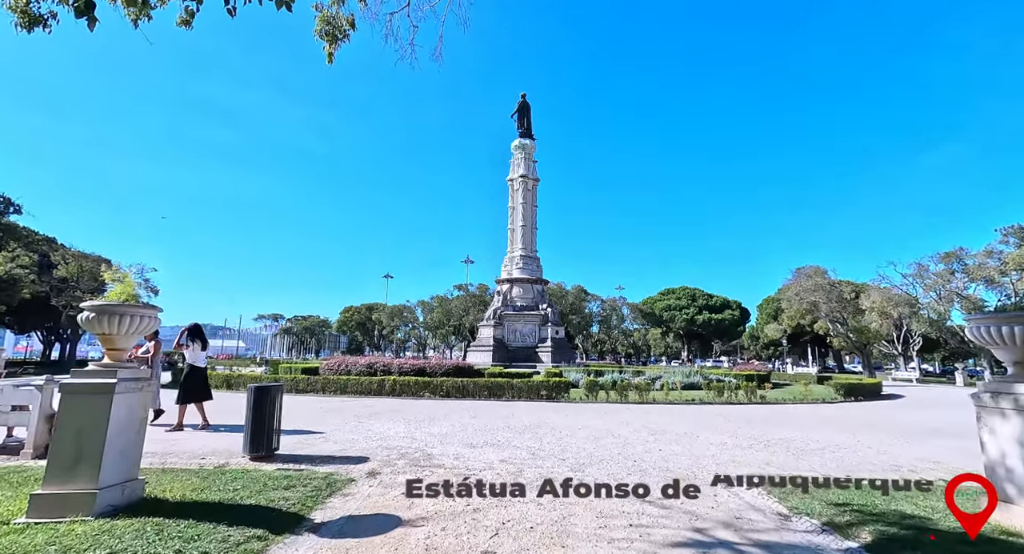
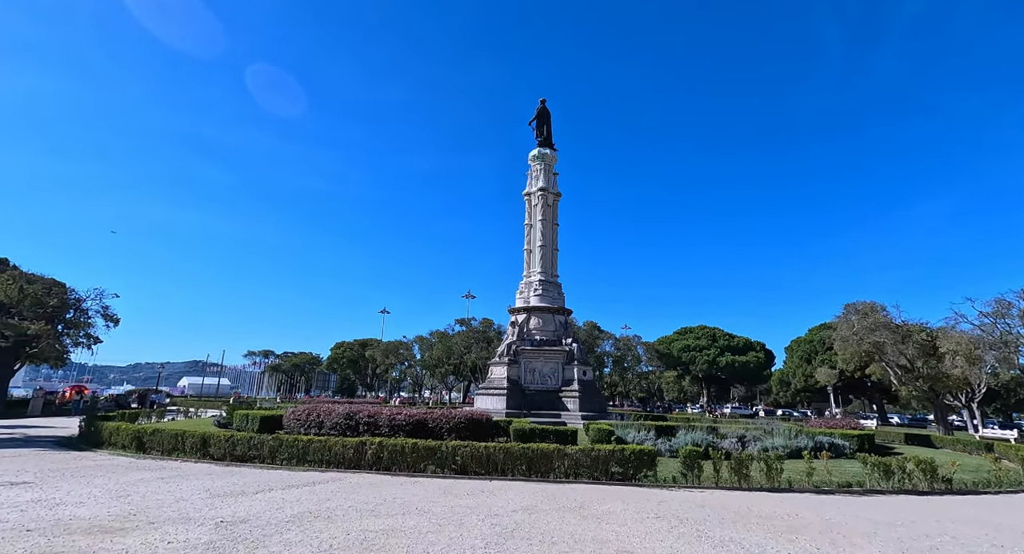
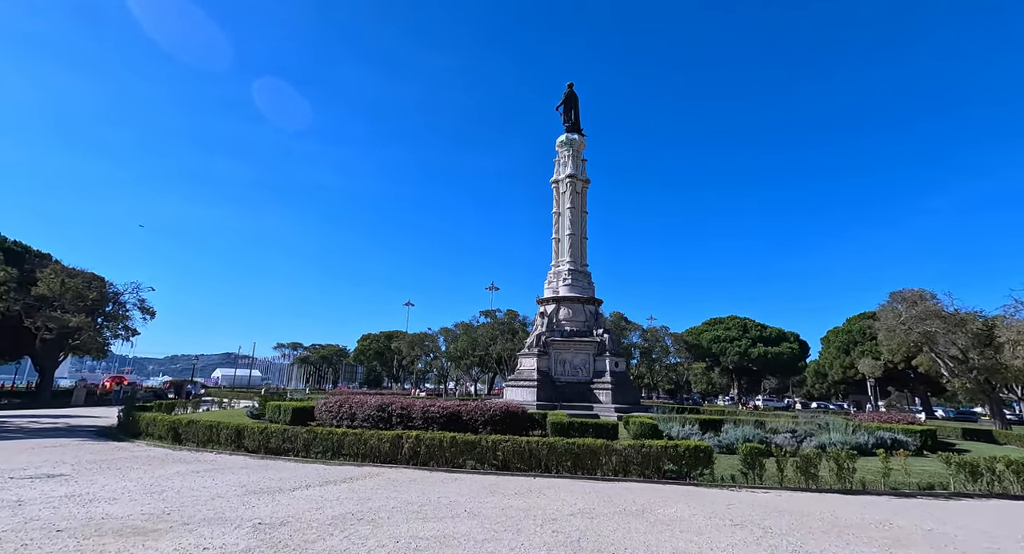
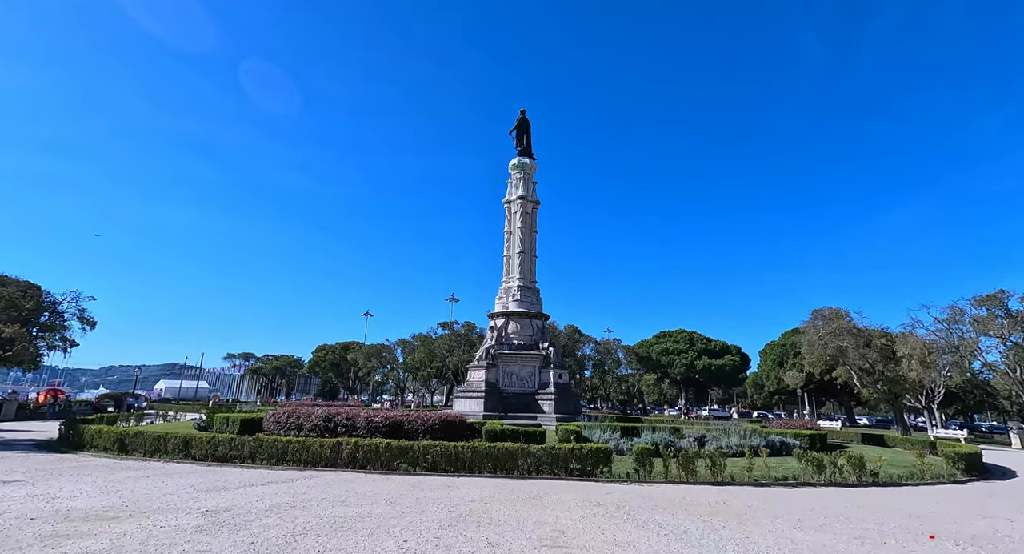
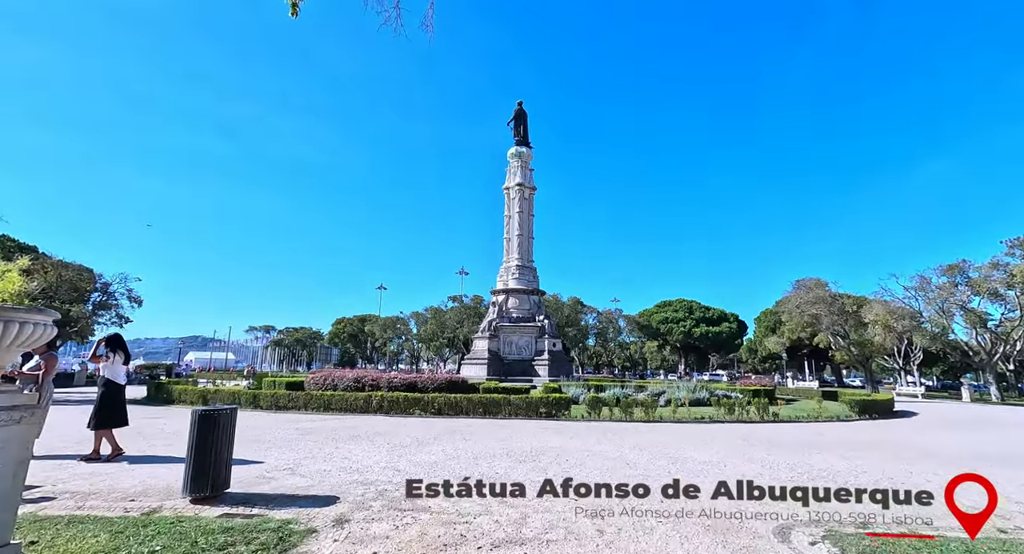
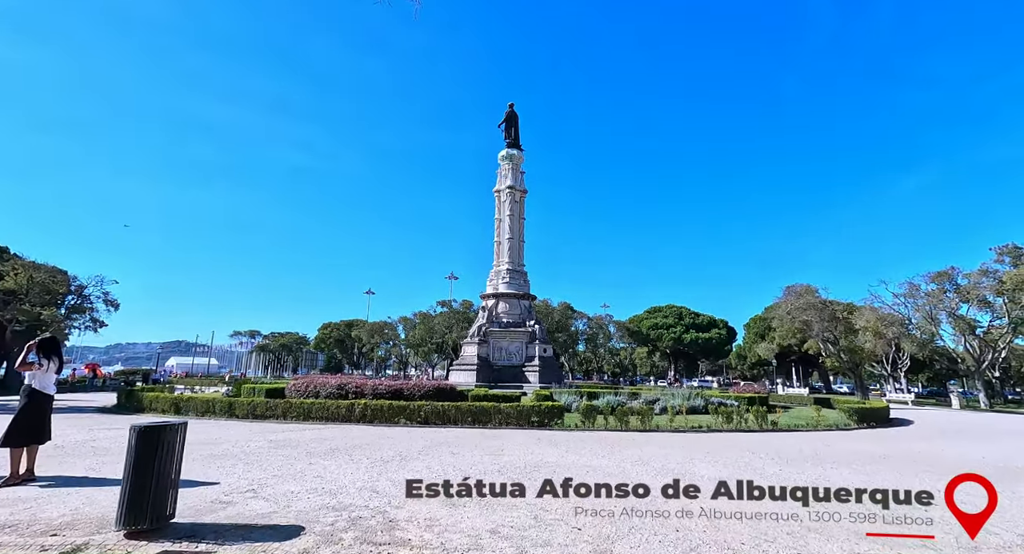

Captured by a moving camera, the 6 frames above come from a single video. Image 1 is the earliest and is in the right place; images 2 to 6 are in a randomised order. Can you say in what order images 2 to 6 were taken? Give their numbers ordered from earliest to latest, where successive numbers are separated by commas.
5, 6, 4, 2, 3
